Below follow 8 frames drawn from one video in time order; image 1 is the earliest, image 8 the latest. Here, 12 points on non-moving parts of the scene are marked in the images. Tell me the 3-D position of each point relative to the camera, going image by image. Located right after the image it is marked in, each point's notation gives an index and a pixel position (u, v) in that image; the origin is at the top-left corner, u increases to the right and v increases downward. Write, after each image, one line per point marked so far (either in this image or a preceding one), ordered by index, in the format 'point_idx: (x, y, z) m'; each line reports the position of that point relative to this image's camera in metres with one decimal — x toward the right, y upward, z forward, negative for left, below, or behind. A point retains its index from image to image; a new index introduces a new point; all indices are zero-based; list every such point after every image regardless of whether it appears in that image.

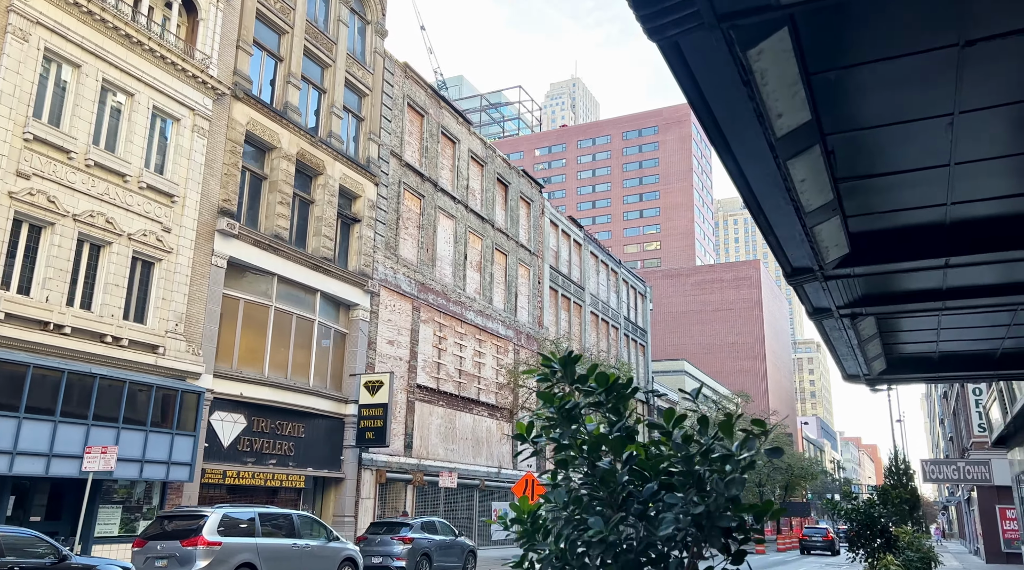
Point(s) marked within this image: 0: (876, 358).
0: (+5.2, -1.1, +11.7) m
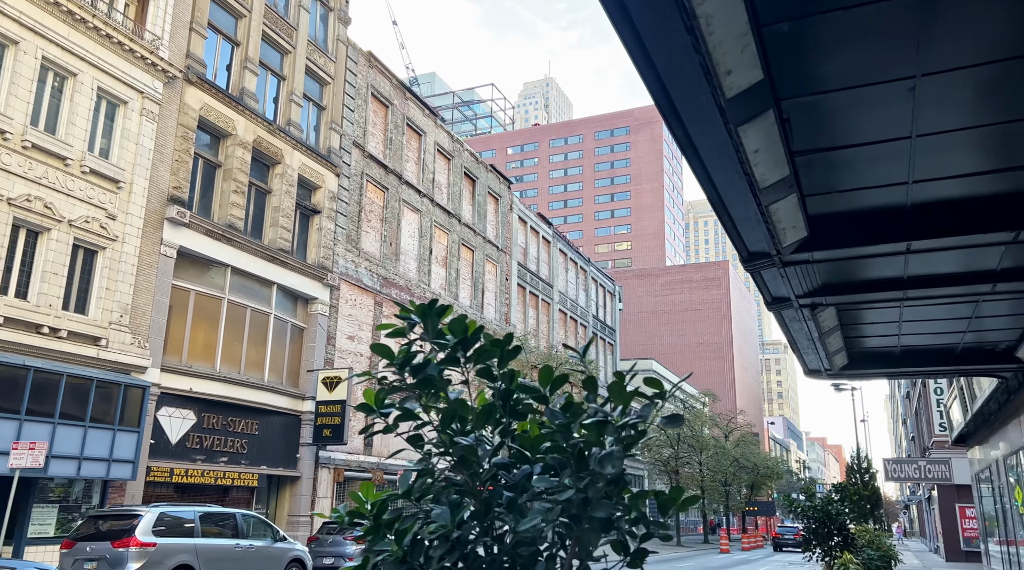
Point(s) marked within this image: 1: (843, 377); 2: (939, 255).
0: (+4.6, -0.9, +11.4) m
1: (+5.1, -1.4, +12.5) m
2: (+3.9, +0.3, +7.5) m
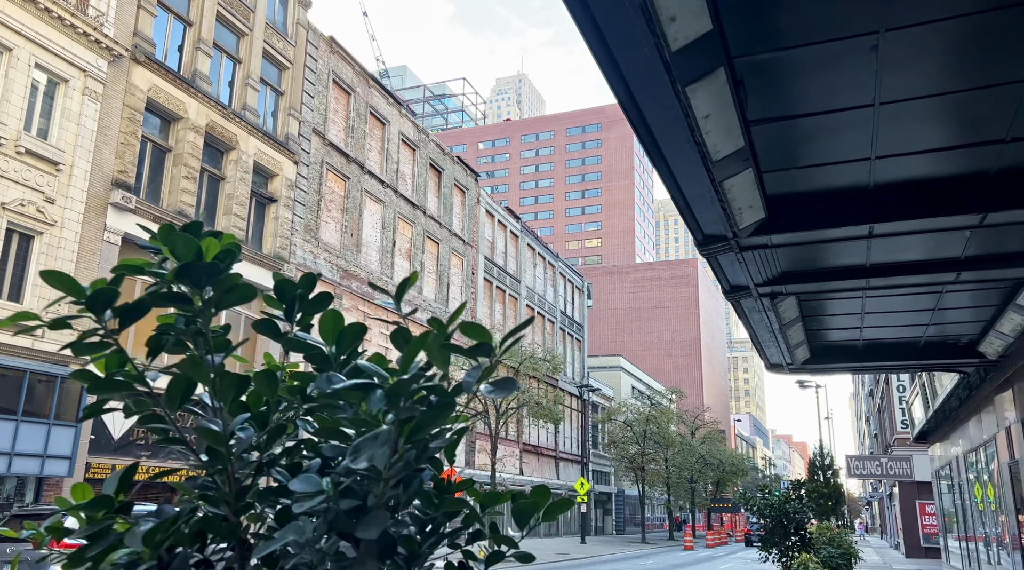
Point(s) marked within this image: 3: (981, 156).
0: (+3.9, -0.8, +11.1) m
1: (+4.4, -1.3, +12.2) m
2: (+3.4, +0.4, +7.1) m
3: (+3.3, +0.9, +5.8) m
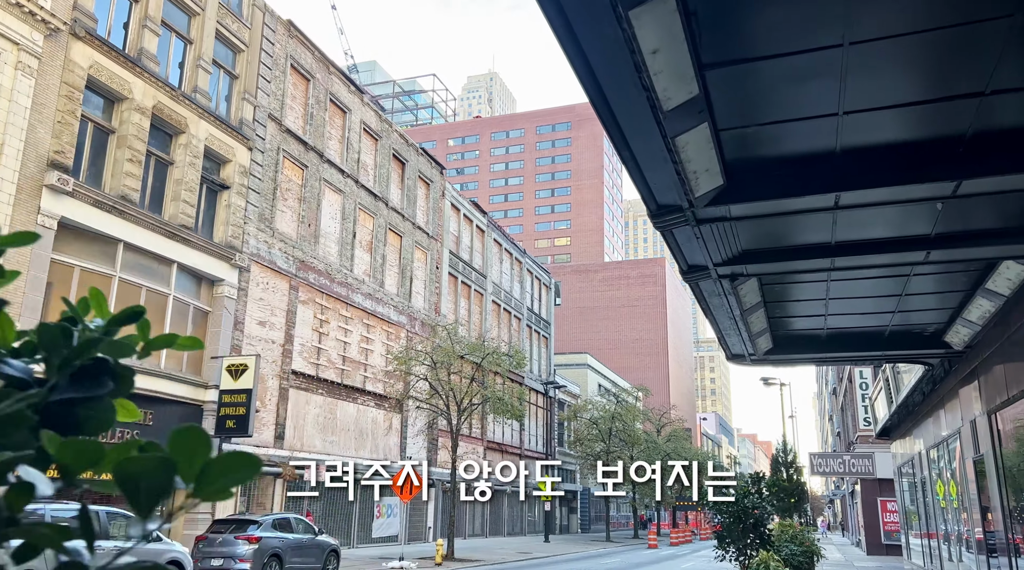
0: (+3.2, -0.6, +10.6) m
1: (+3.7, -1.1, +11.7) m
2: (+2.9, +0.6, +6.6) m
3: (+2.9, +1.1, +5.3) m
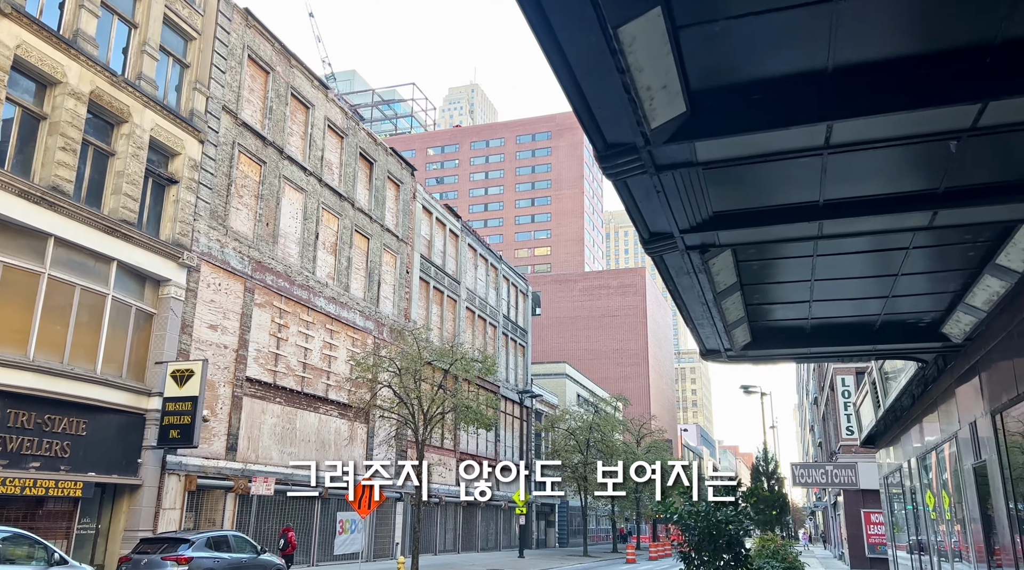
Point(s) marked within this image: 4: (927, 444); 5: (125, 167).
0: (+2.6, -0.5, +9.4) m
1: (+3.0, -1.0, +10.5) m
2: (+2.4, +0.8, +5.4) m
3: (+2.4, +1.3, +4.1) m
4: (+7.5, -2.9, +14.6) m
5: (-9.5, +2.9, +20.0) m
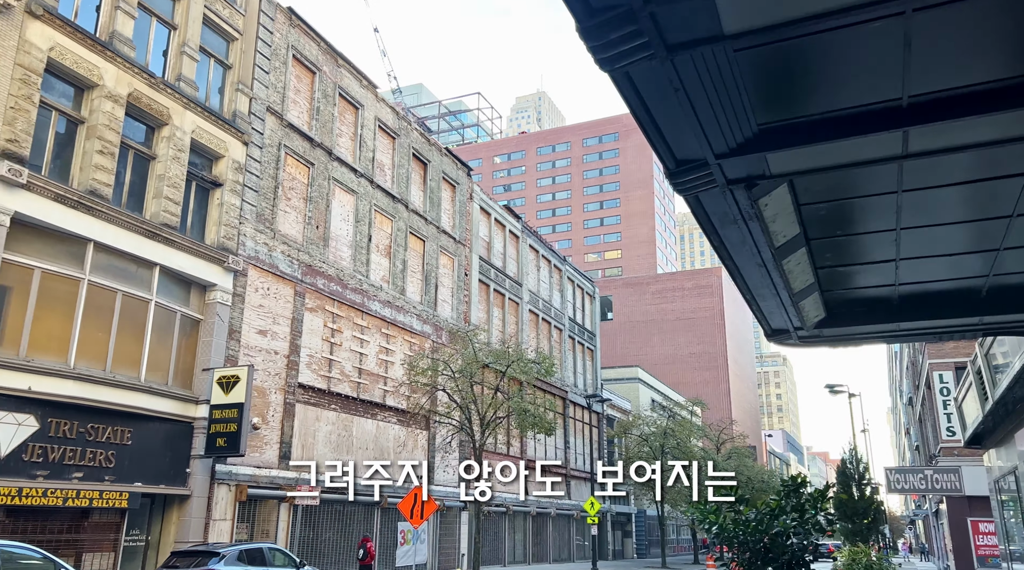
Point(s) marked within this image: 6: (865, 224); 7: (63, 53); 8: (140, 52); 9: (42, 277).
0: (+2.8, -0.1, +7.8) m
1: (+3.4, -0.6, +8.9) m
2: (+2.2, +1.2, +3.9) m
3: (+2.1, +1.7, +2.7) m
4: (+8.3, -2.4, +12.6) m
5: (-8.3, +2.8, +19.6) m
6: (+2.7, +0.5, +6.2) m
7: (-9.5, +4.9, +17.3) m
8: (-8.9, +5.6, +19.5) m
9: (-9.6, +0.2, +16.6) m
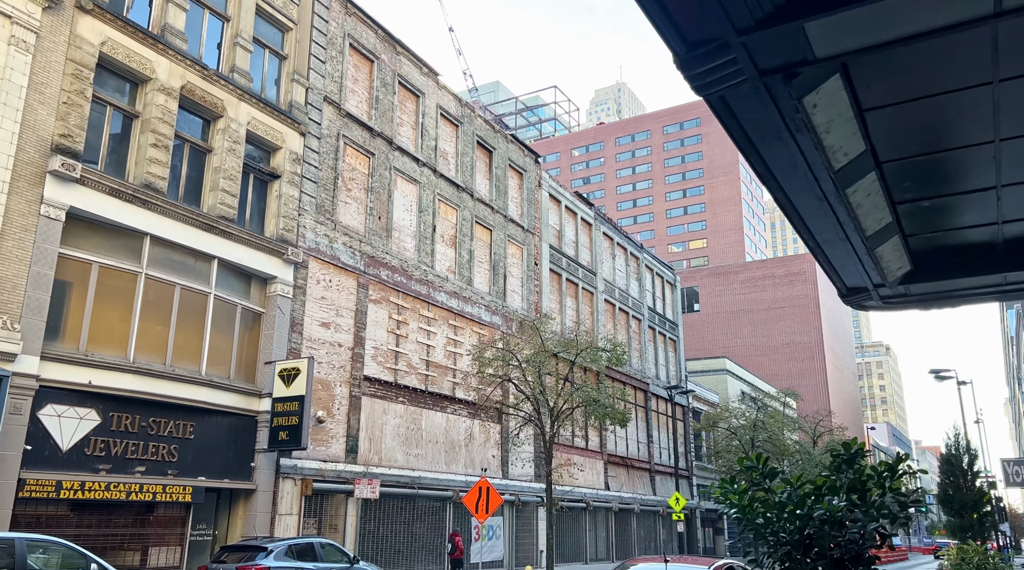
0: (+3.0, +0.3, +6.6) m
1: (+3.7, -0.1, +7.6) m
2: (+1.9, +1.6, +2.8) m
3: (+1.7, +2.1, +1.5) m
4: (+9.0, -1.8, +10.8) m
5: (-6.9, +2.9, +19.4) m
6: (+2.7, +0.9, +5.0) m
7: (-8.4, +5.0, +17.3) m
8: (-7.6, +5.7, +19.4) m
9: (-8.4, +0.3, +16.6) m
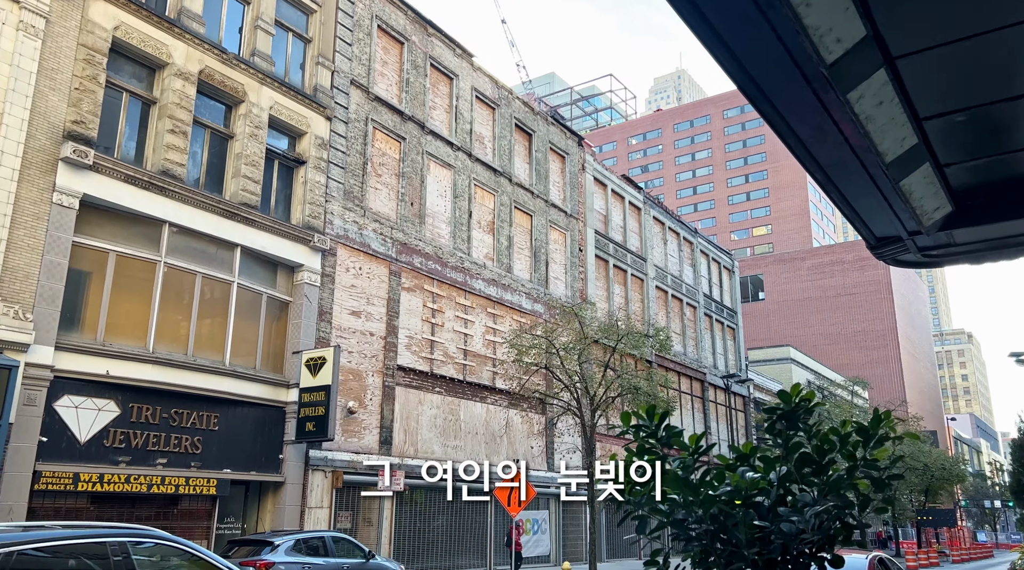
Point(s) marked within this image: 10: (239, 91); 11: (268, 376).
0: (+2.7, +0.7, +5.4) m
1: (+3.5, +0.3, +6.4) m
2: (+1.3, +1.9, +1.7) m
3: (+0.9, +2.5, +0.5) m
4: (+9.0, -1.3, +9.2) m
5: (-6.3, +3.2, +19.0) m
6: (+2.2, +1.3, +3.8) m
7: (-8.0, +5.3, +16.9) m
8: (-7.0, +6.0, +19.0) m
9: (-7.9, +0.5, +16.3) m
10: (-6.4, +4.6, +19.2) m
11: (-5.7, -2.1, +19.0) m
